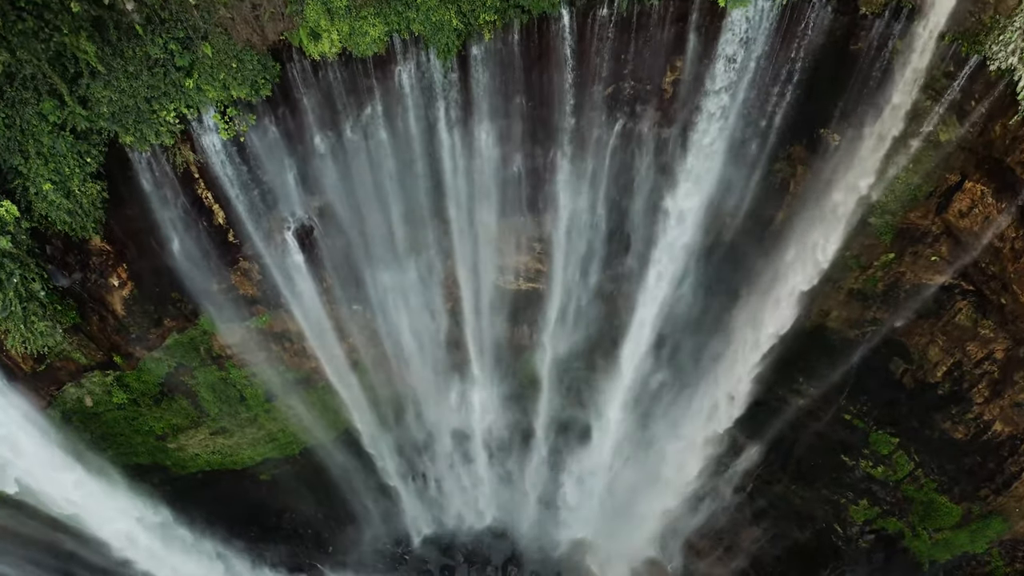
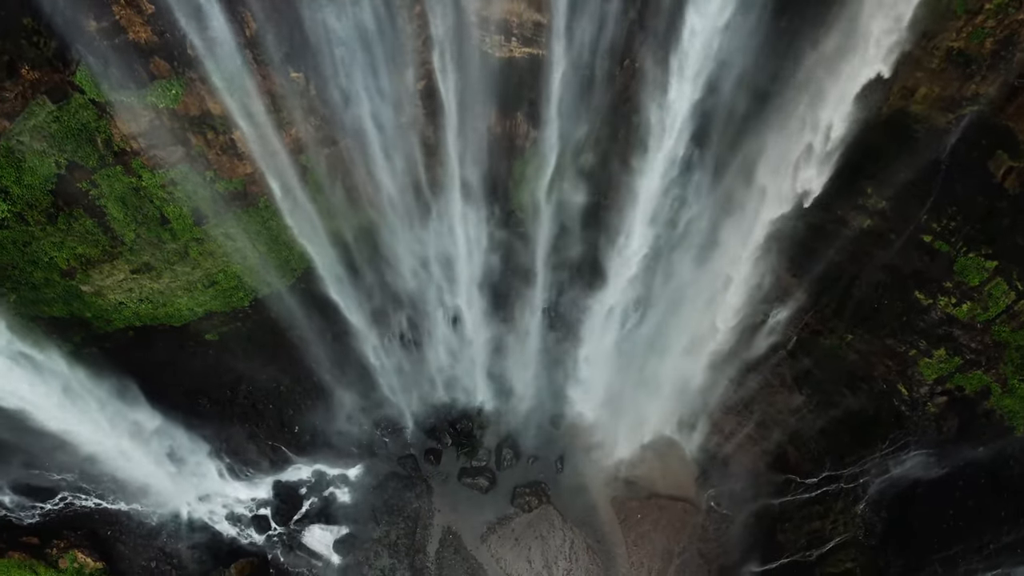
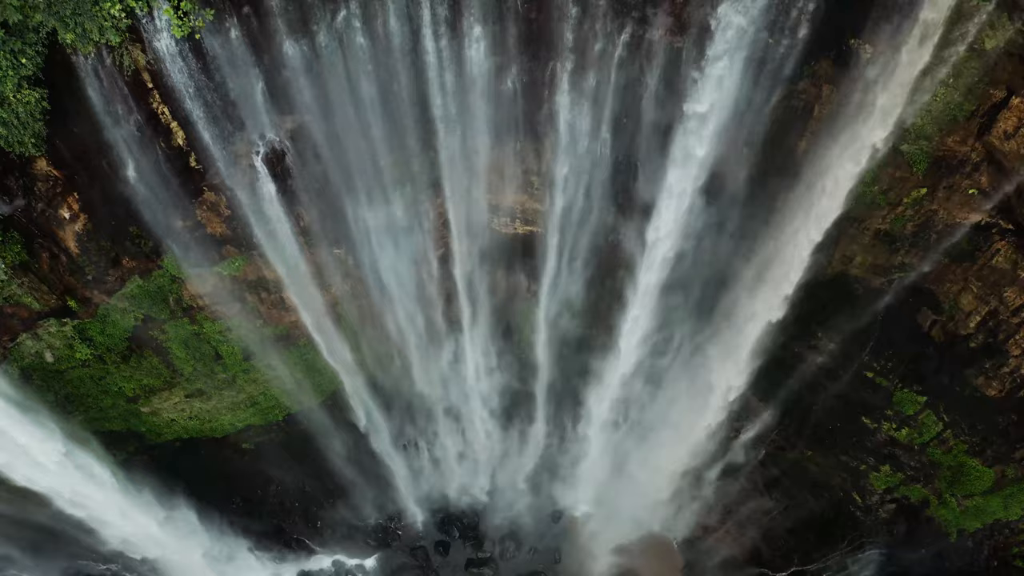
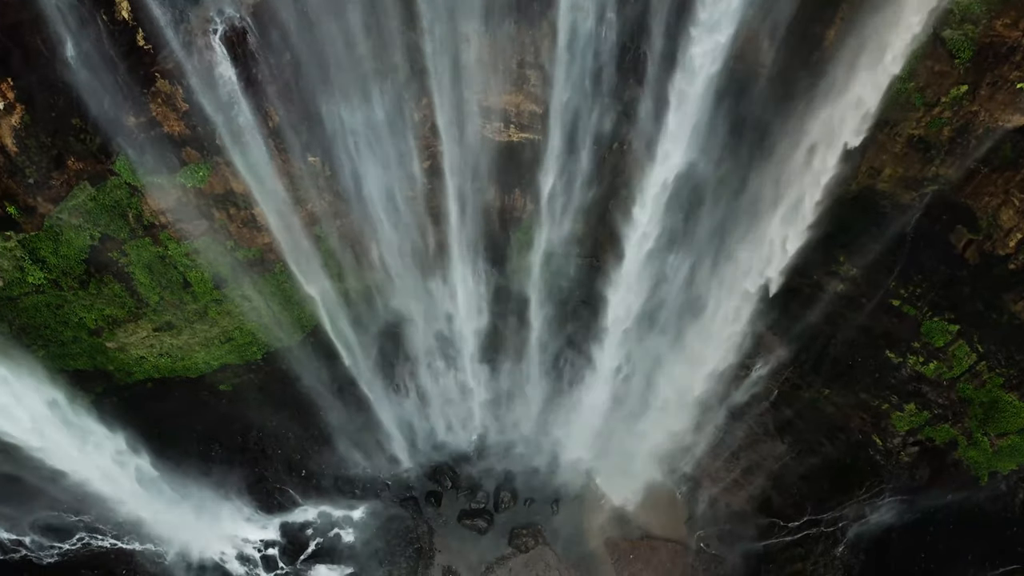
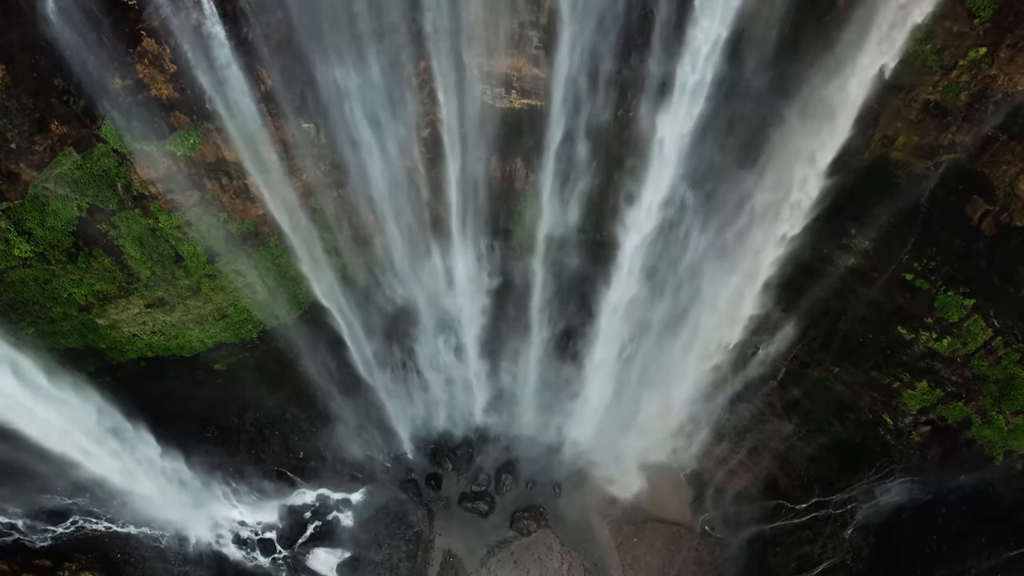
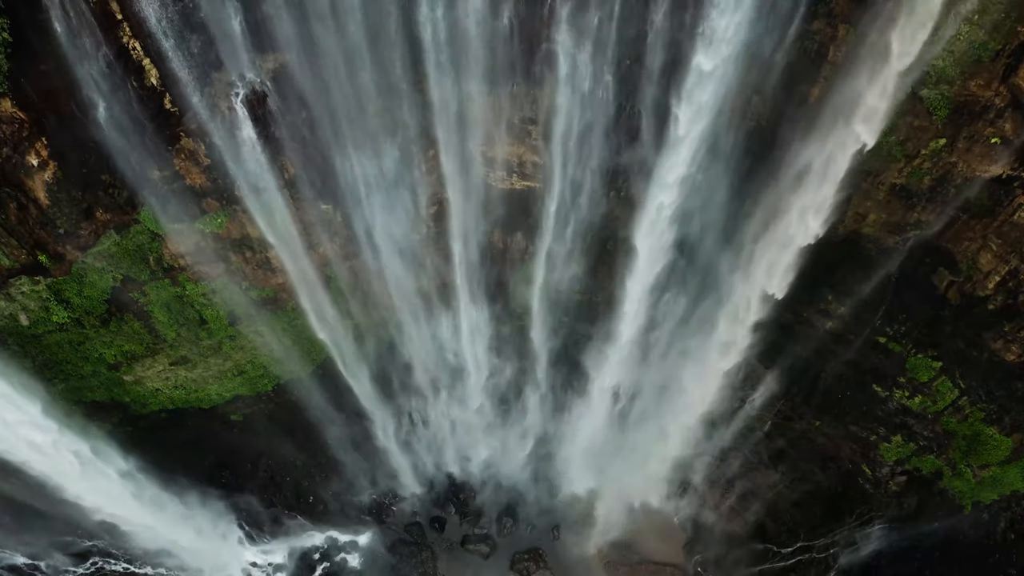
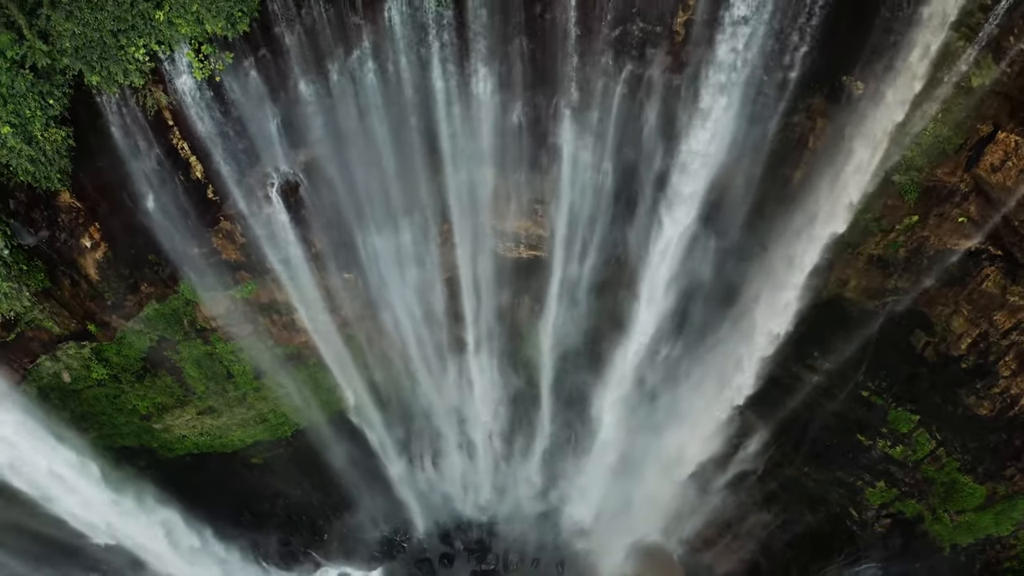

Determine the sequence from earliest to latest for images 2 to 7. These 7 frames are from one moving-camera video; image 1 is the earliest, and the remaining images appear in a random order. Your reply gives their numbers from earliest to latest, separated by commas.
7, 3, 6, 4, 5, 2
